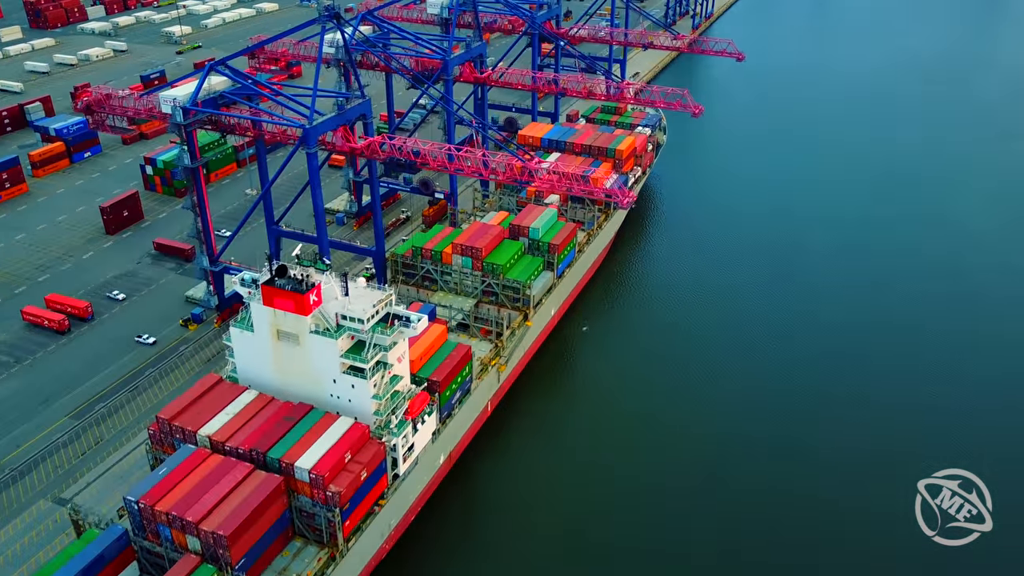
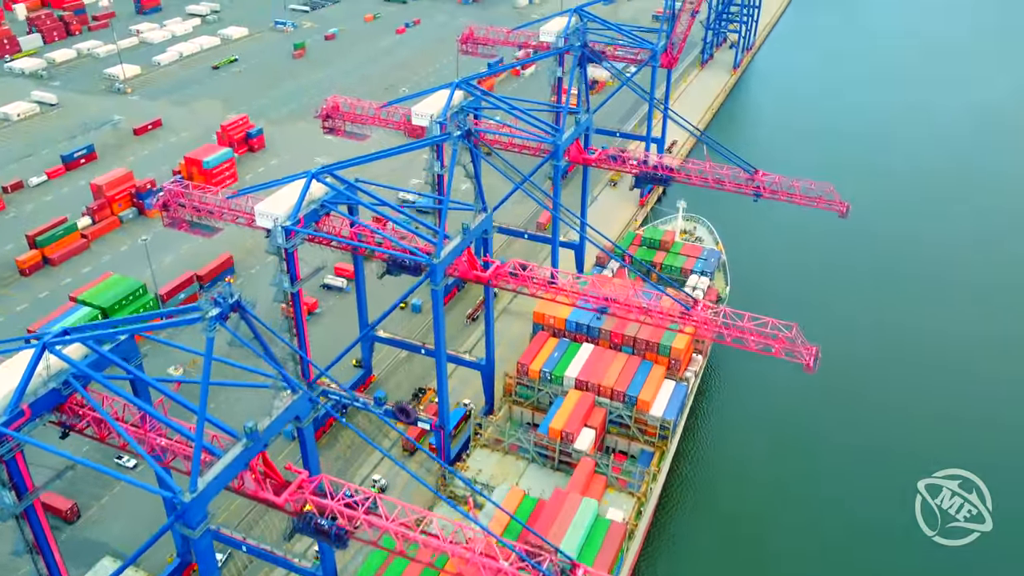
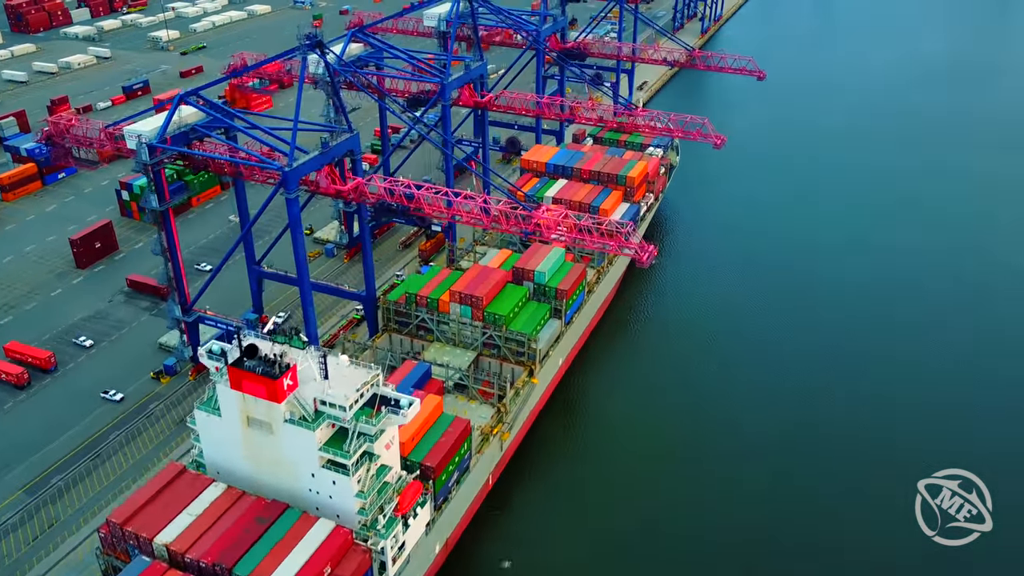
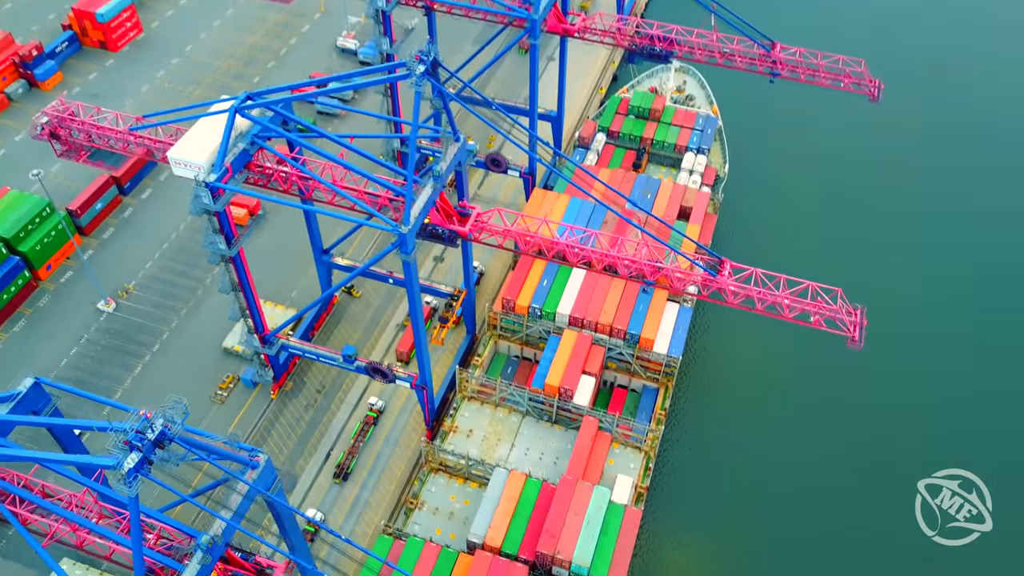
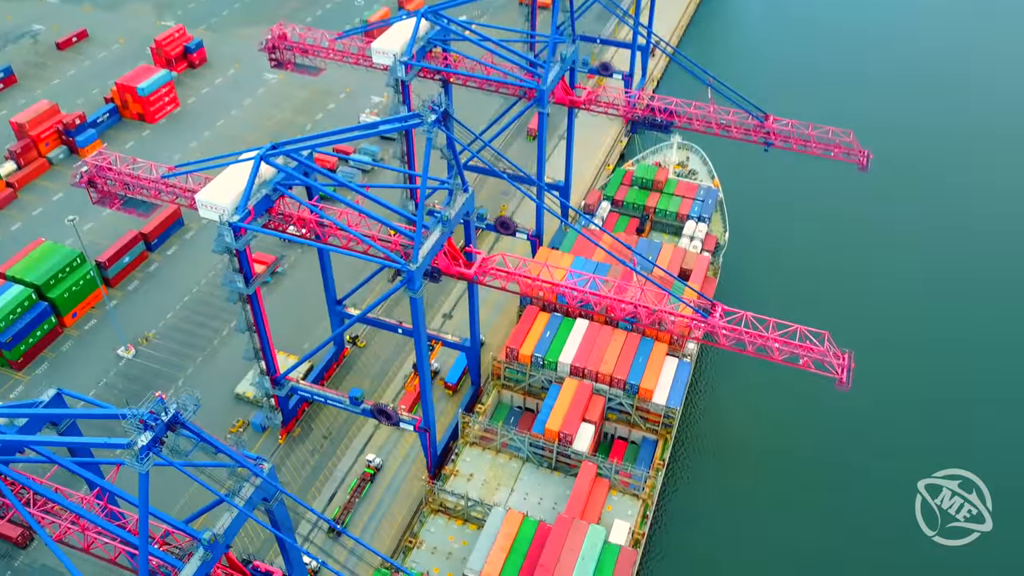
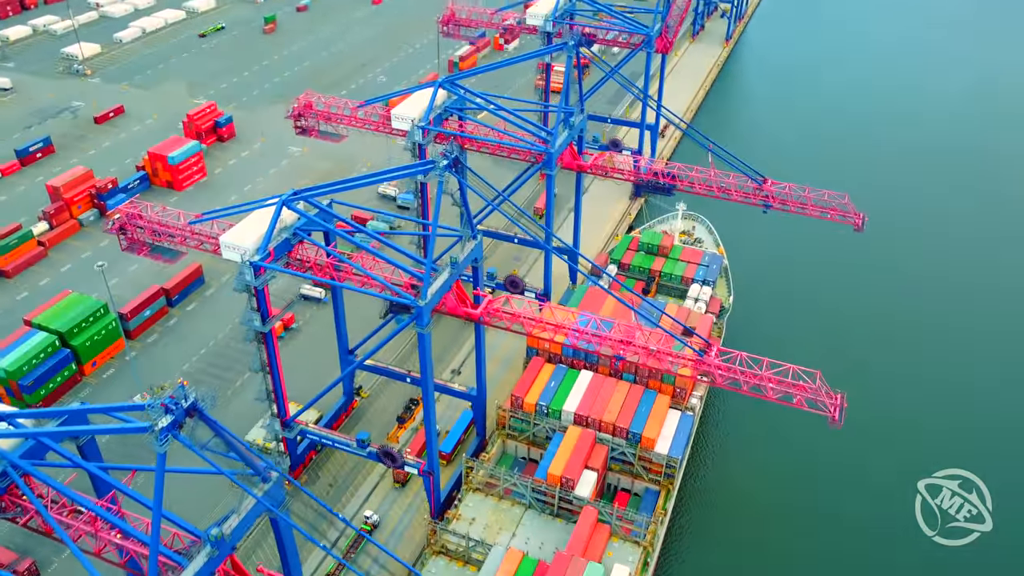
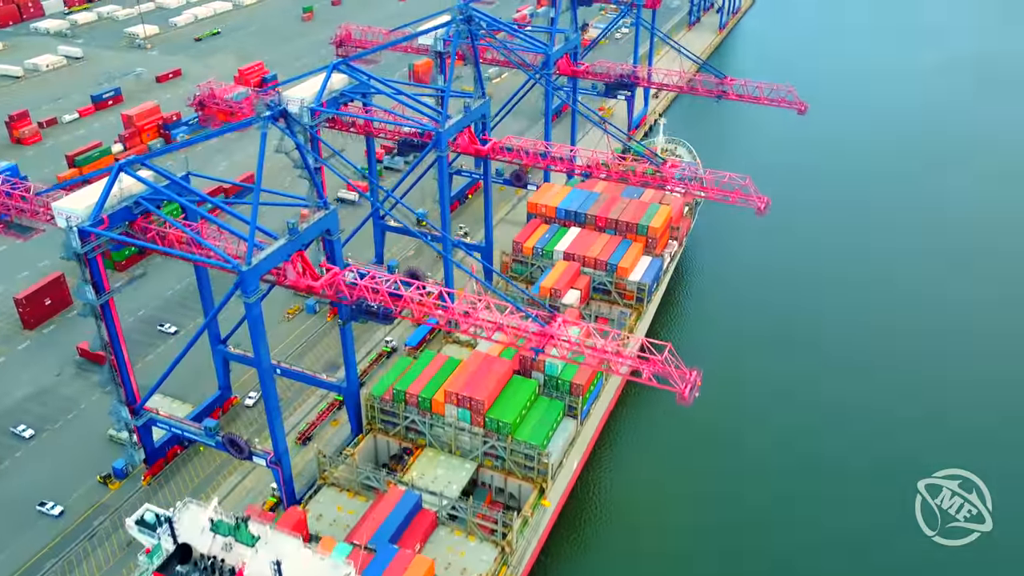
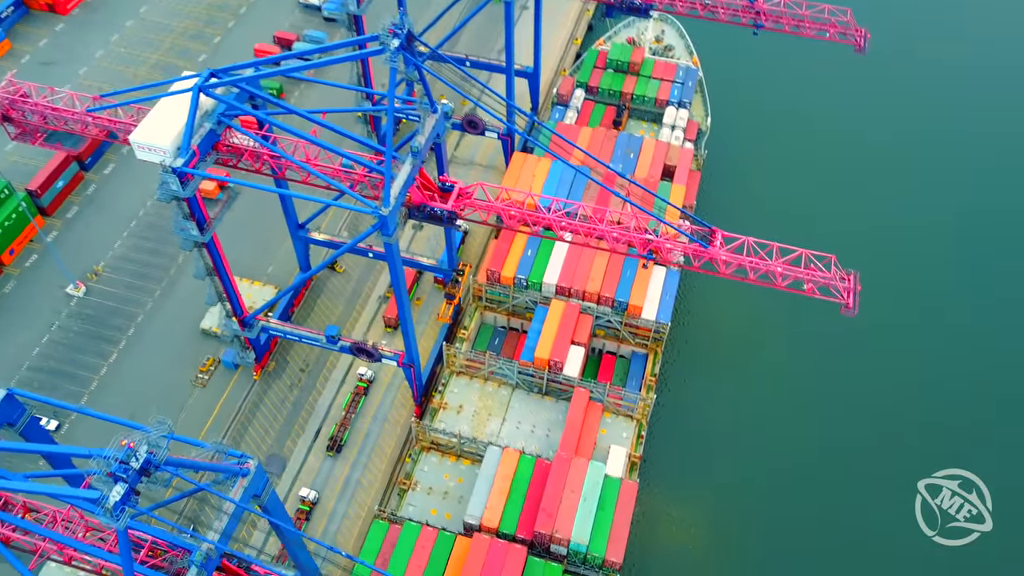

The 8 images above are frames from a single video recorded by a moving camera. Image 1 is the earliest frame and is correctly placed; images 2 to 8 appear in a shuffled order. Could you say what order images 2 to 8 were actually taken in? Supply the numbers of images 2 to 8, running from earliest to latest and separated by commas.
3, 7, 2, 6, 5, 4, 8
